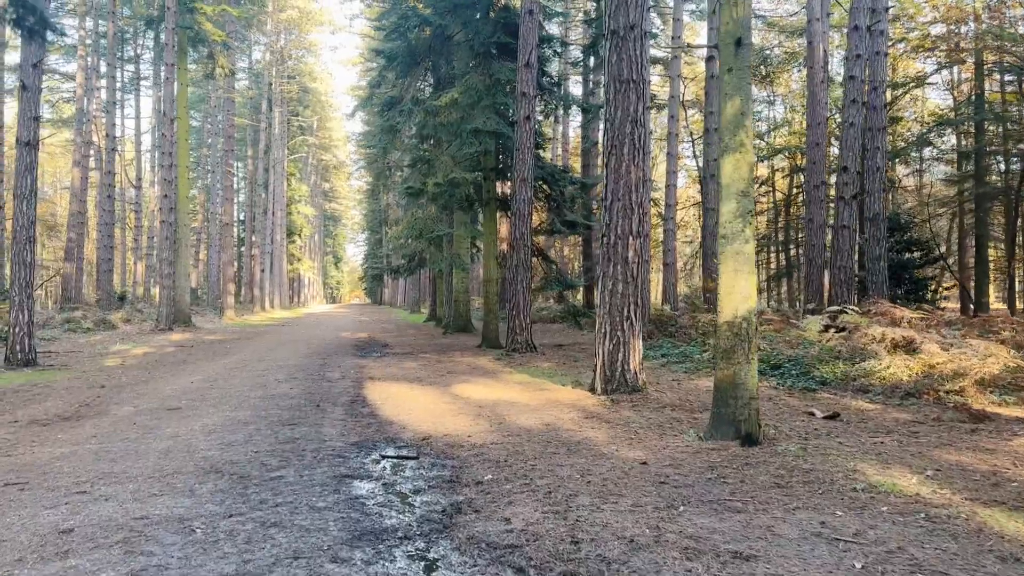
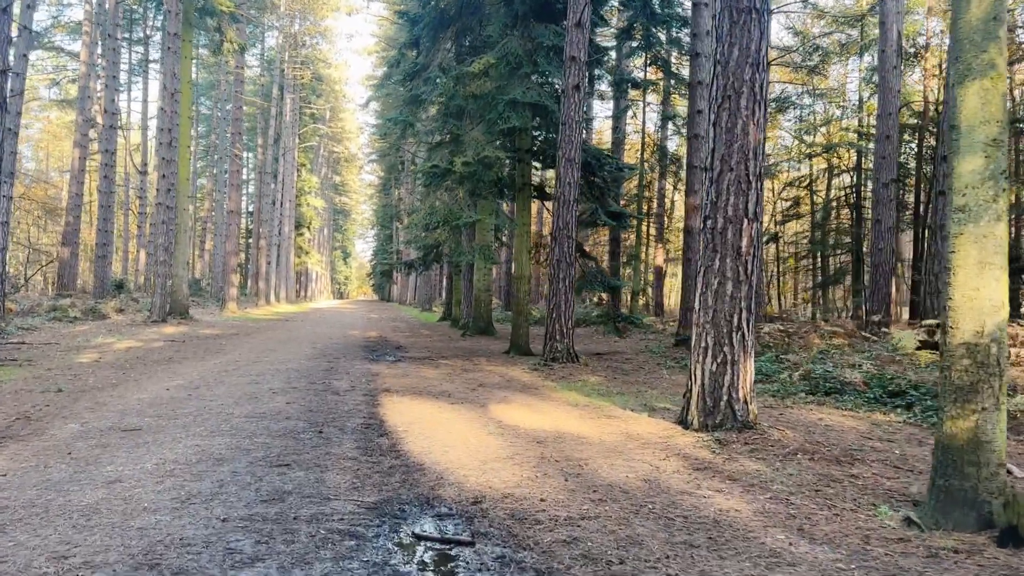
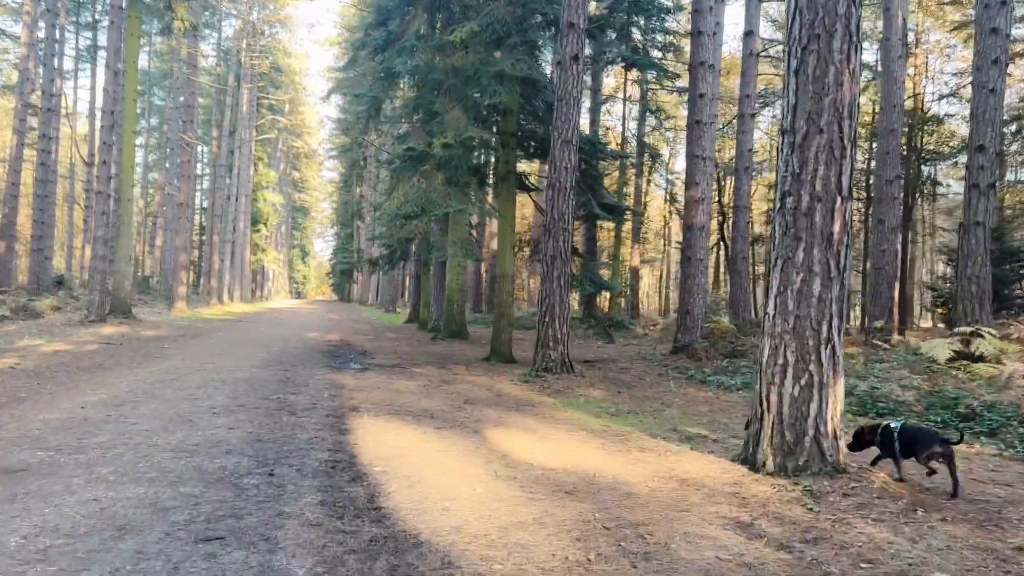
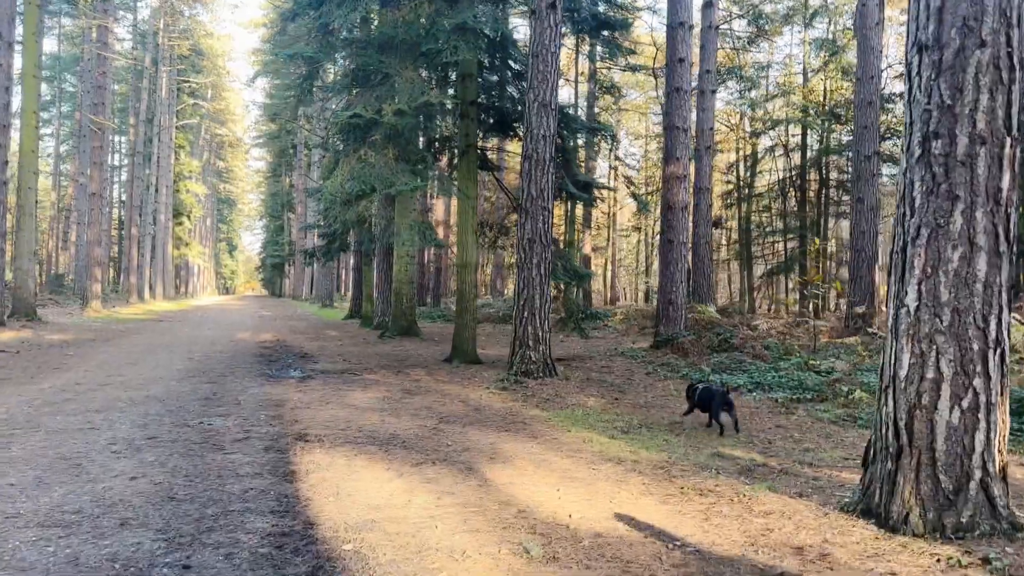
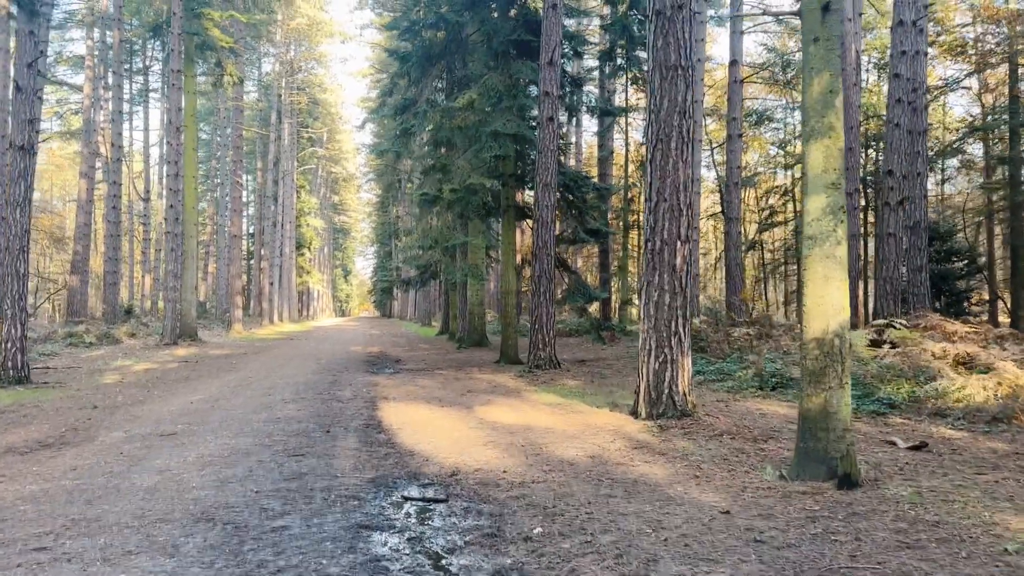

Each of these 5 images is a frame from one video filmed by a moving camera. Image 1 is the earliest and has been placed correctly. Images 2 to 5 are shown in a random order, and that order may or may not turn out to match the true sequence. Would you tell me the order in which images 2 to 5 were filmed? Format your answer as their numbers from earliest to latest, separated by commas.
5, 2, 3, 4
